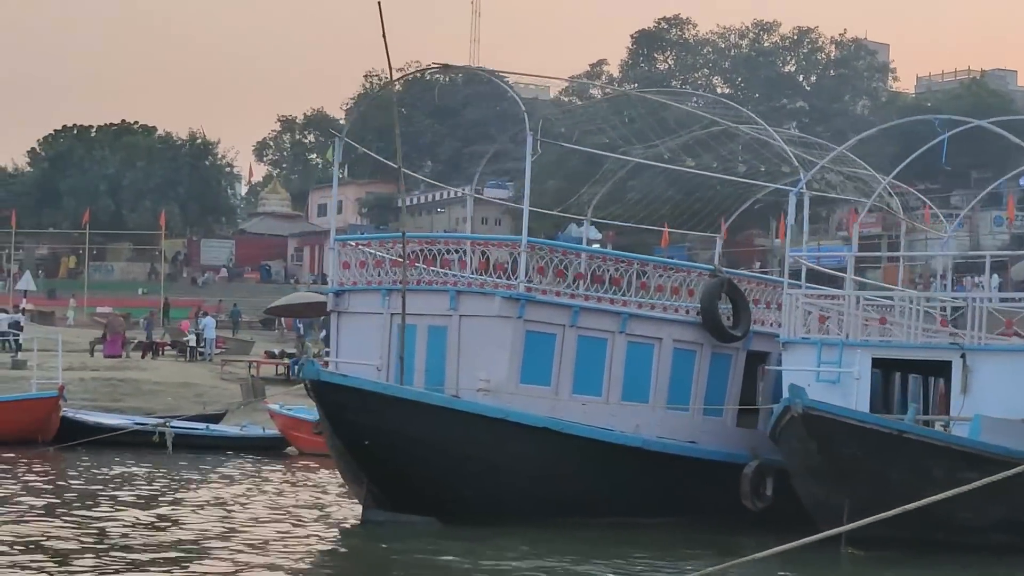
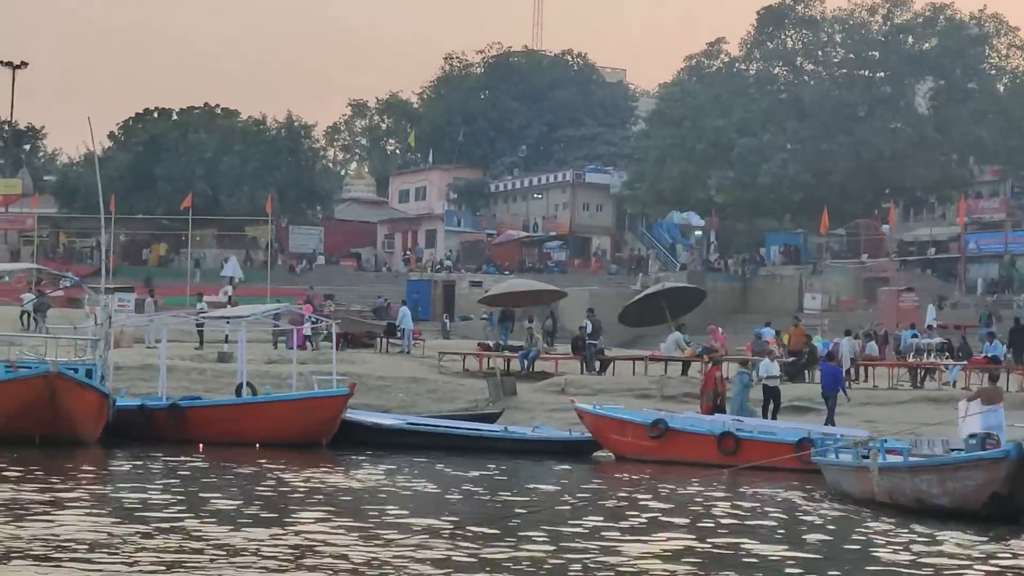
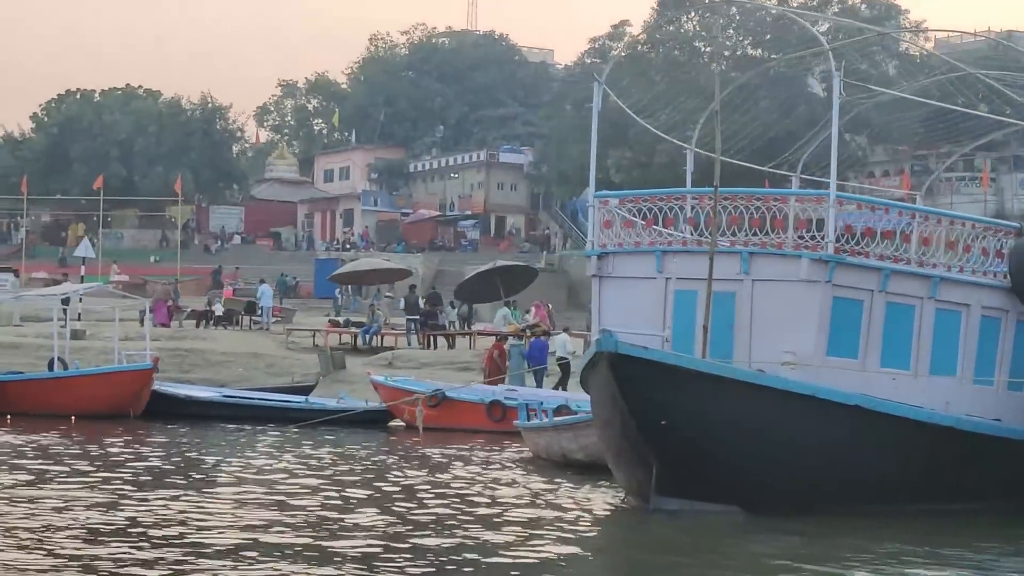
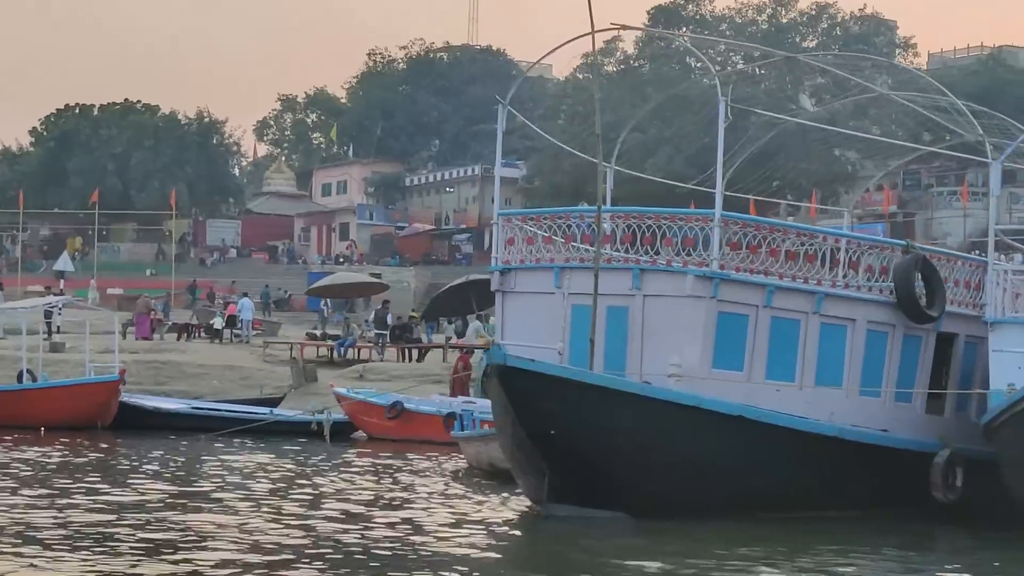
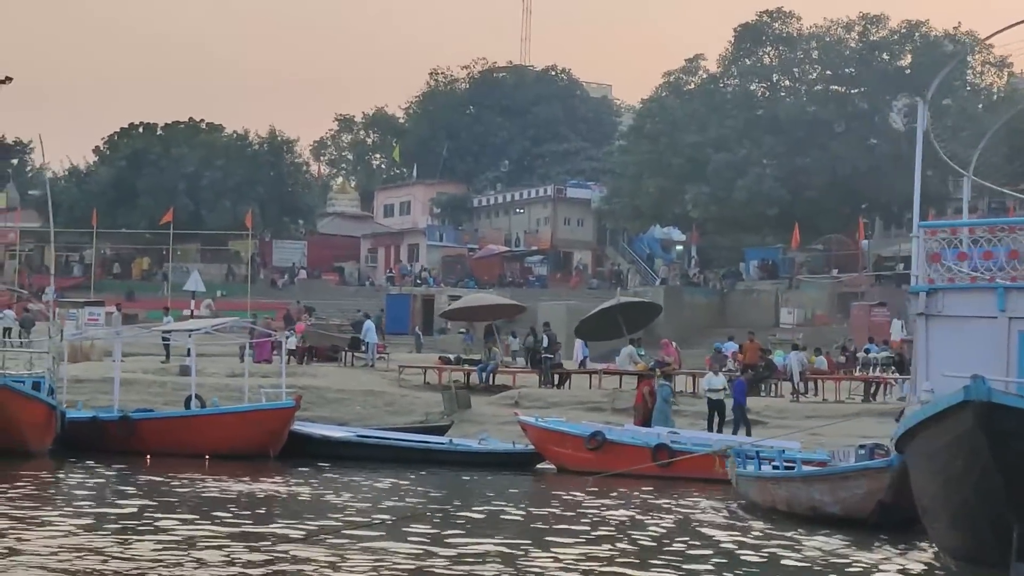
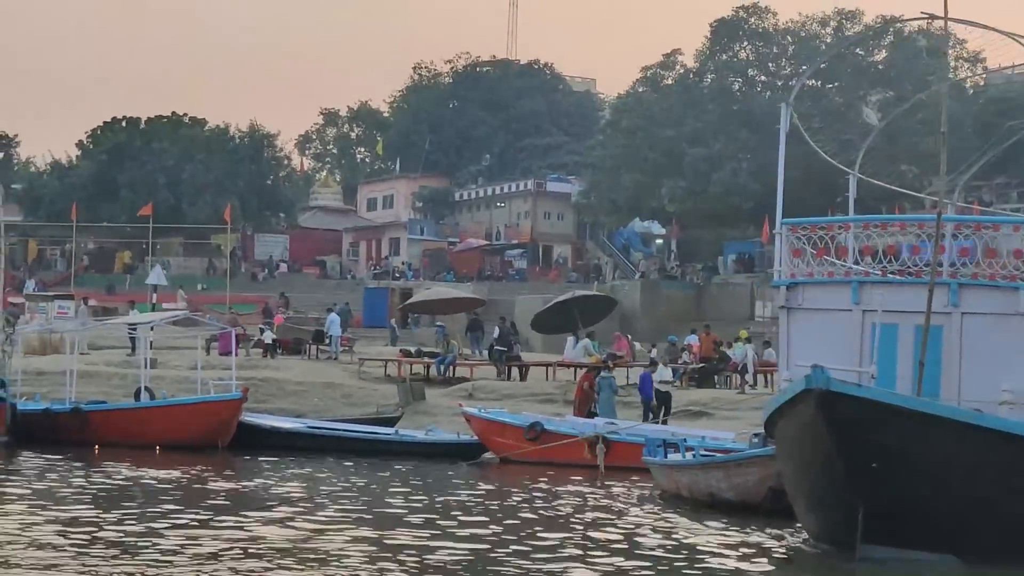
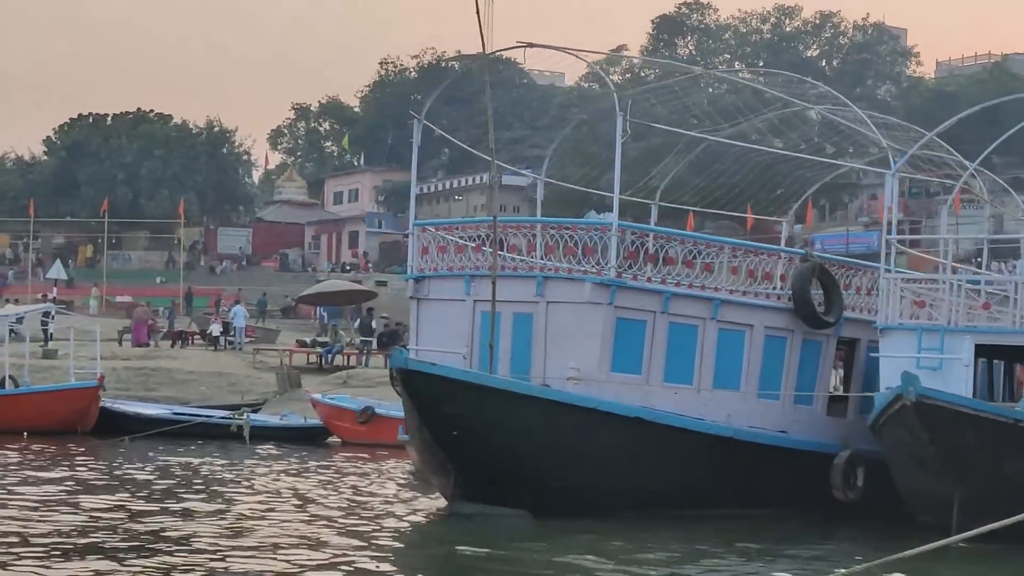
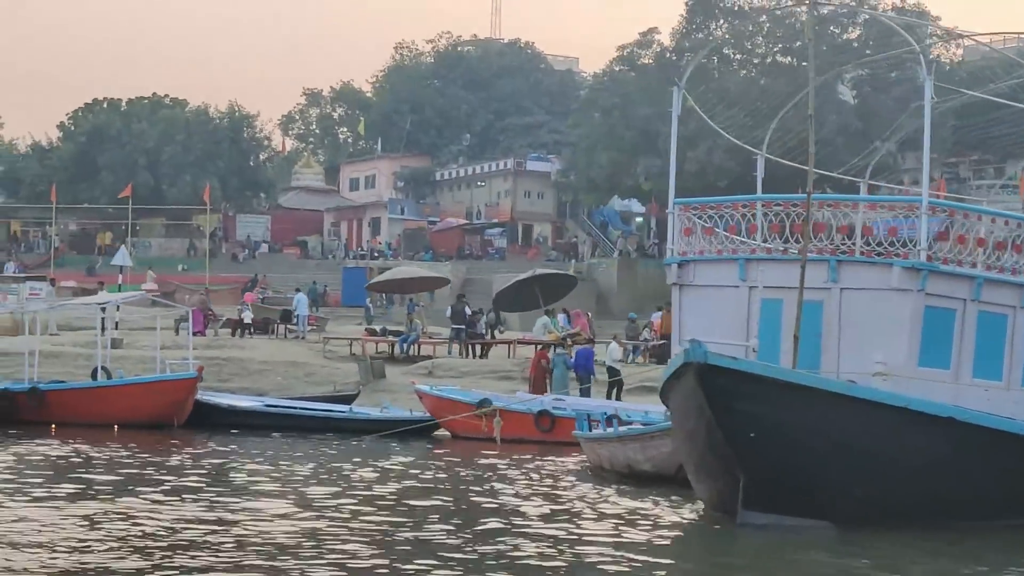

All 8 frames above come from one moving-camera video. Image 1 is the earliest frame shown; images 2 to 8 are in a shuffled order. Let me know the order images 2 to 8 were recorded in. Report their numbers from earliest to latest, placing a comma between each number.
7, 4, 3, 8, 6, 5, 2
